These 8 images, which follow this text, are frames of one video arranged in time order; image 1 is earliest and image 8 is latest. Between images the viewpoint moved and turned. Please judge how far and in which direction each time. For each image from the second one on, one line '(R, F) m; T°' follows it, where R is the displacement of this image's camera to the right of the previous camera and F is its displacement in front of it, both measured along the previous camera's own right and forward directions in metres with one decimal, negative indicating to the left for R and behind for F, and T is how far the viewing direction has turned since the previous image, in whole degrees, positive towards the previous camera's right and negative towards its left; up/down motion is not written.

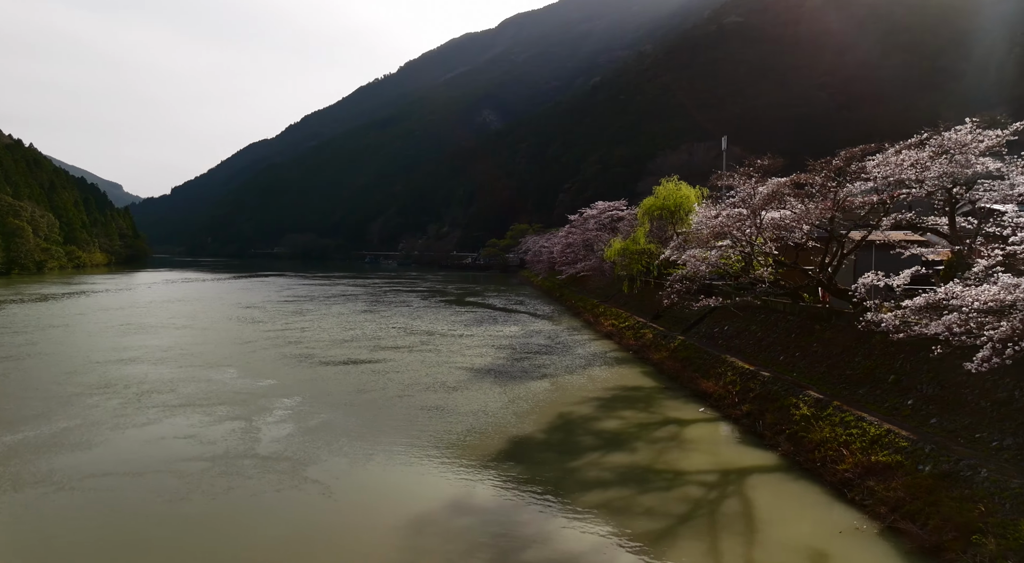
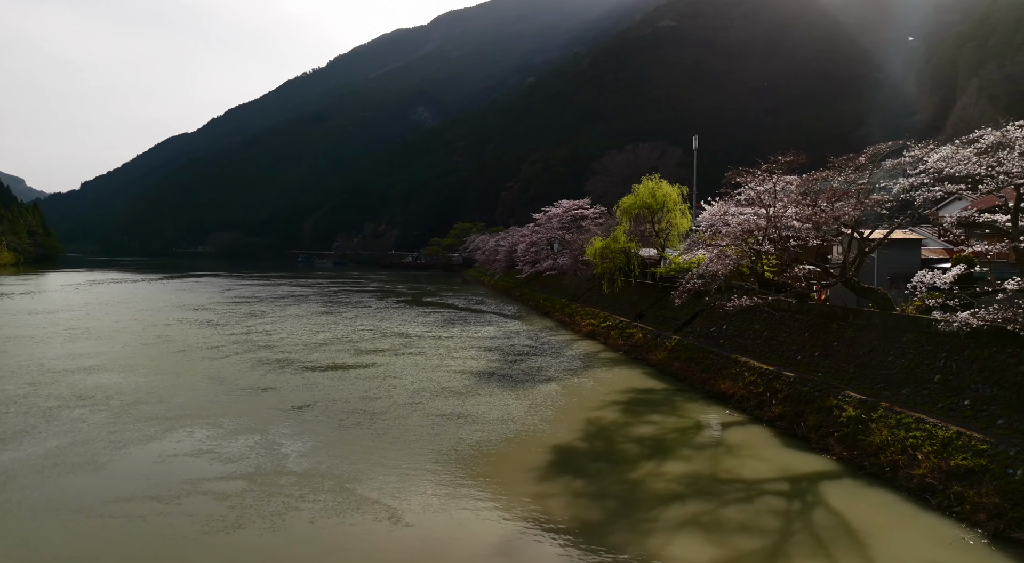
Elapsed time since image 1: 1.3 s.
(-1.1, +0.6) m; +4°
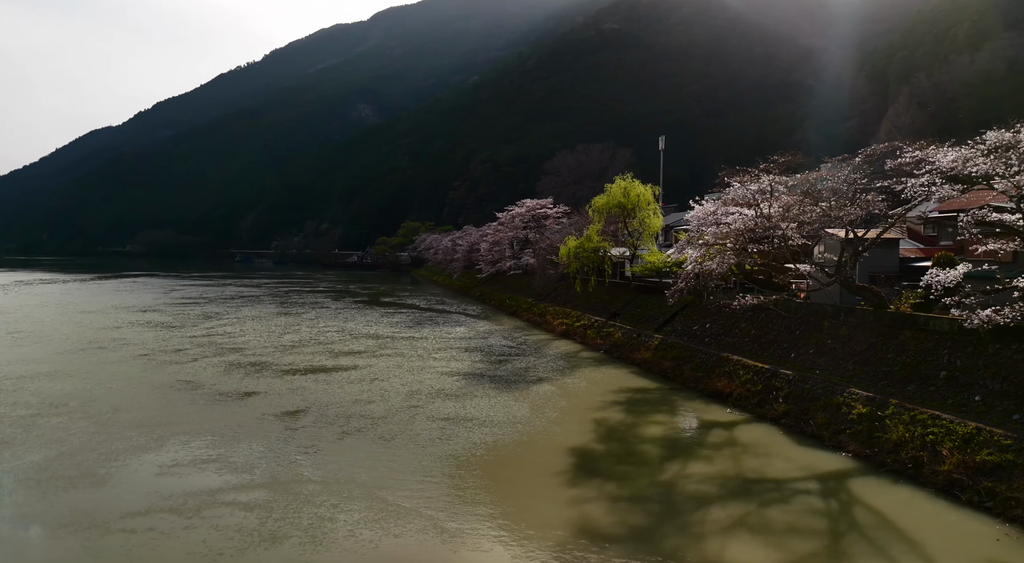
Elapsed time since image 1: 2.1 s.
(-0.7, +0.3) m; +4°
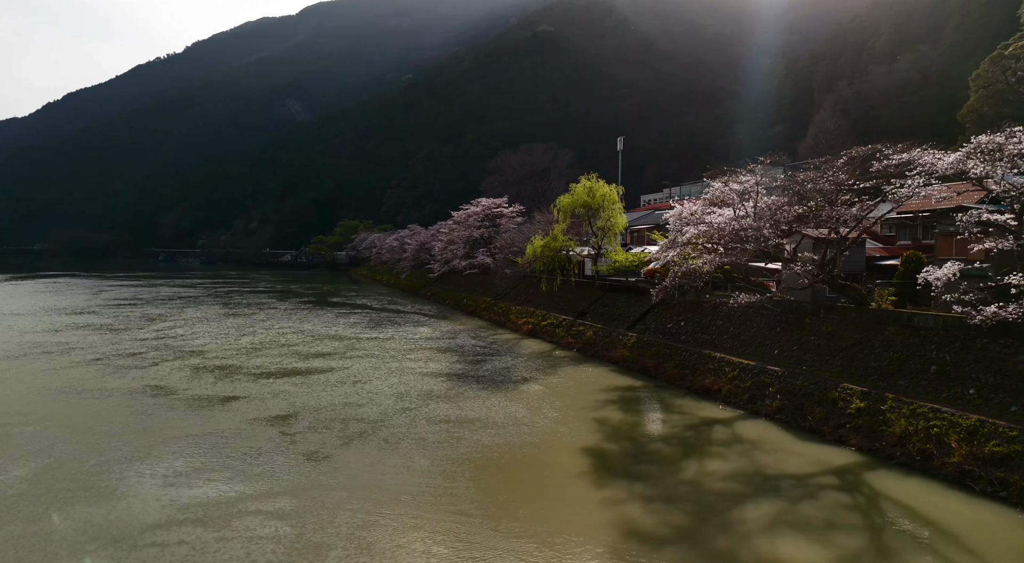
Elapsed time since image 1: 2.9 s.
(-0.8, +0.2) m; +4°
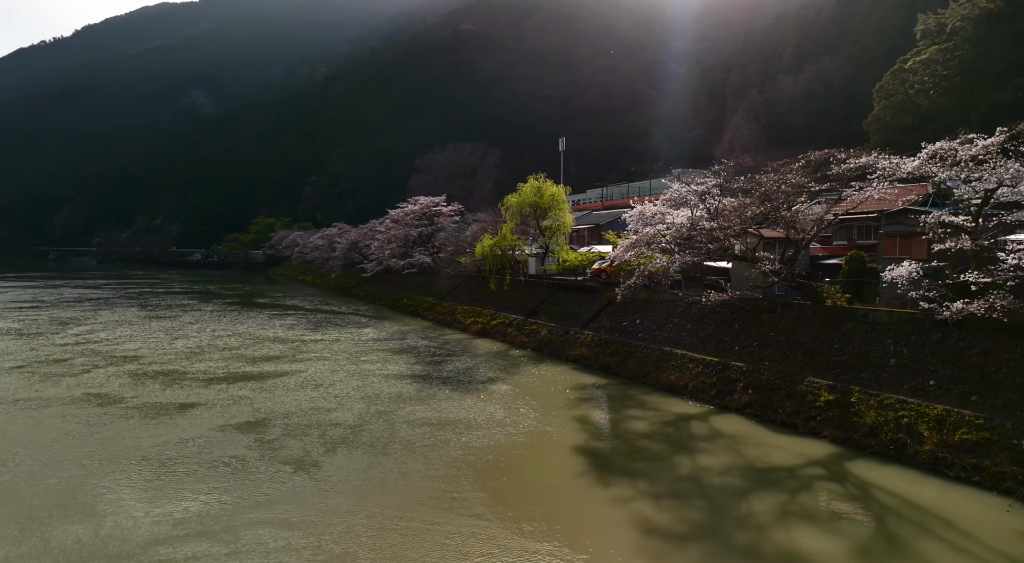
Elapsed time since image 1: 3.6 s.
(-0.7, +0.1) m; +6°
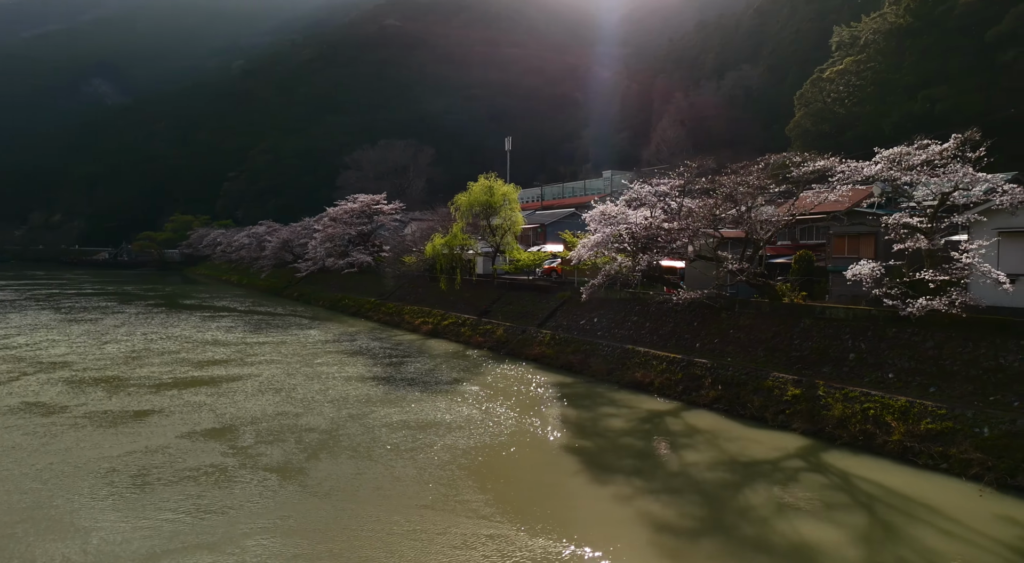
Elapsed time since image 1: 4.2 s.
(-0.6, +0.1) m; +5°
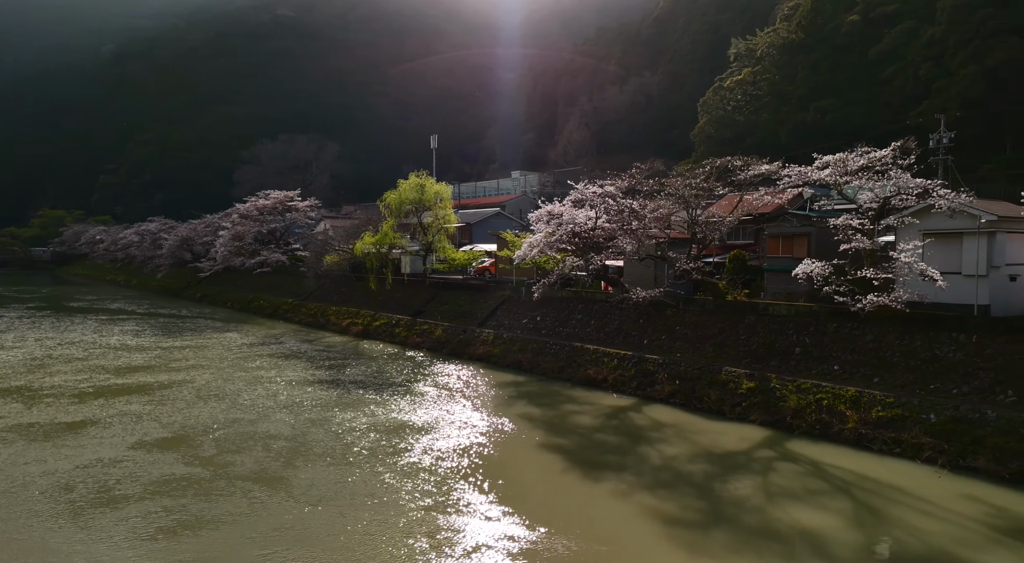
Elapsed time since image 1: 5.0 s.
(-0.8, +0.1) m; +7°
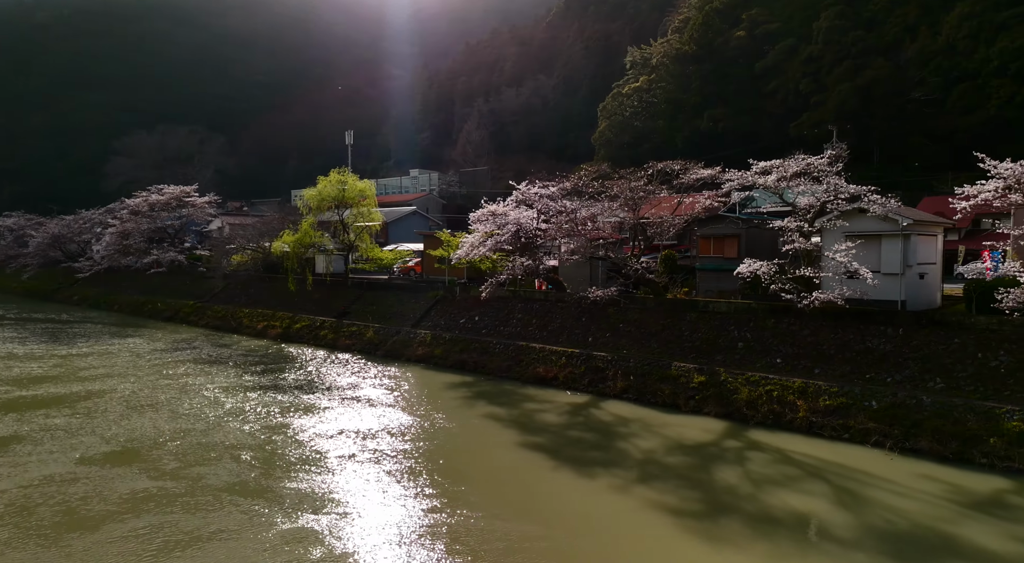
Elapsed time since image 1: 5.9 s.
(-0.9, 0.0) m; +8°
